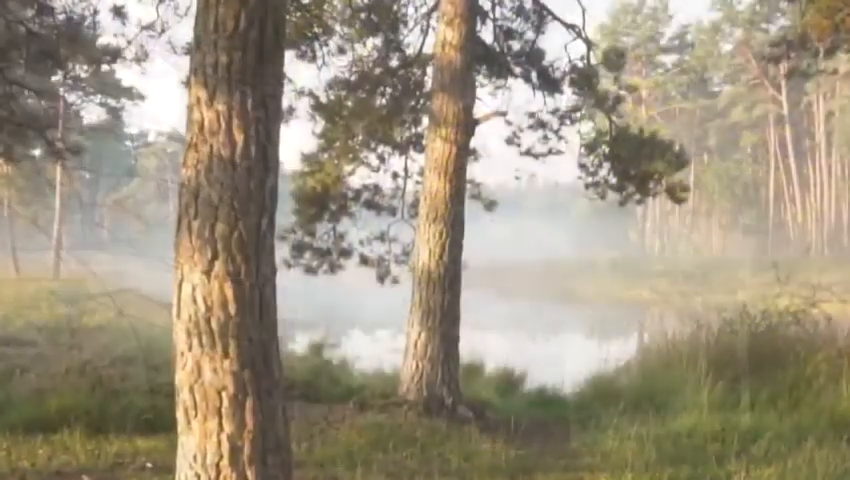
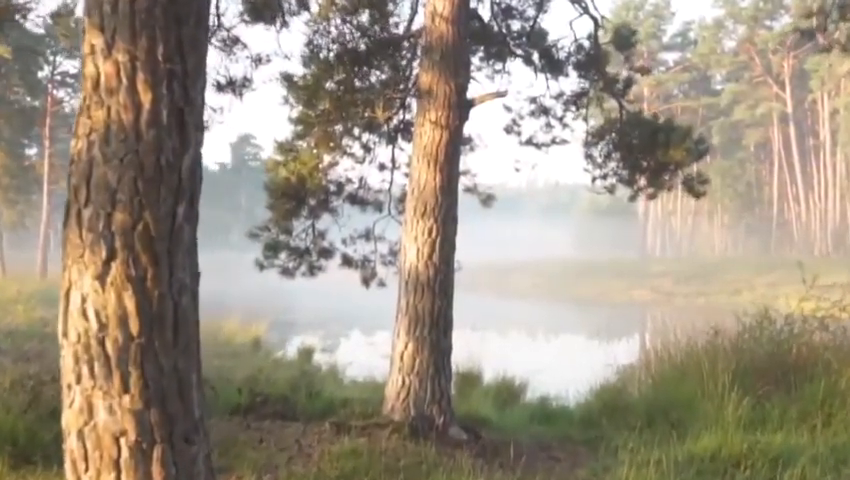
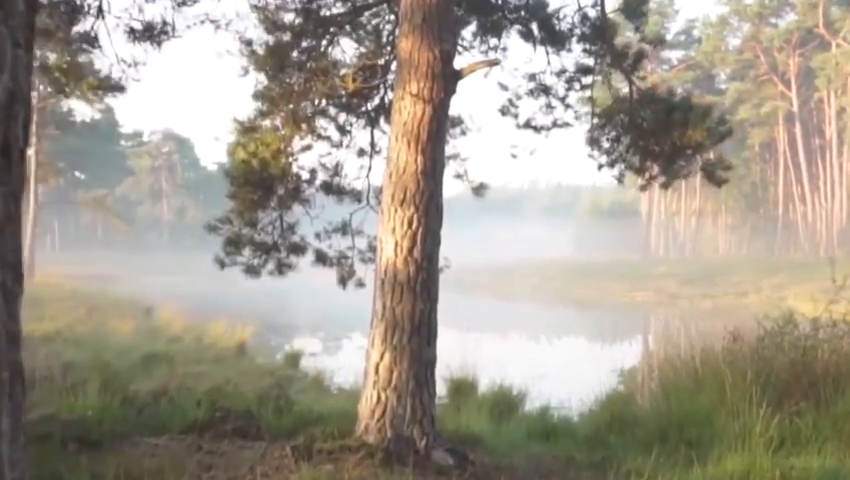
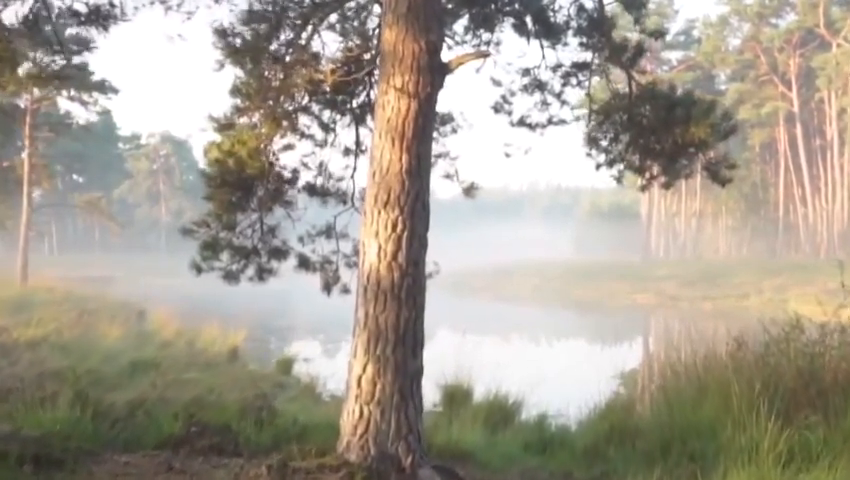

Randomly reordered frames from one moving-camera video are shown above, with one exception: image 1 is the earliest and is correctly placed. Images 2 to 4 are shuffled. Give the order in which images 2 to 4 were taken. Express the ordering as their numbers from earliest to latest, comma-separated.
2, 3, 4
